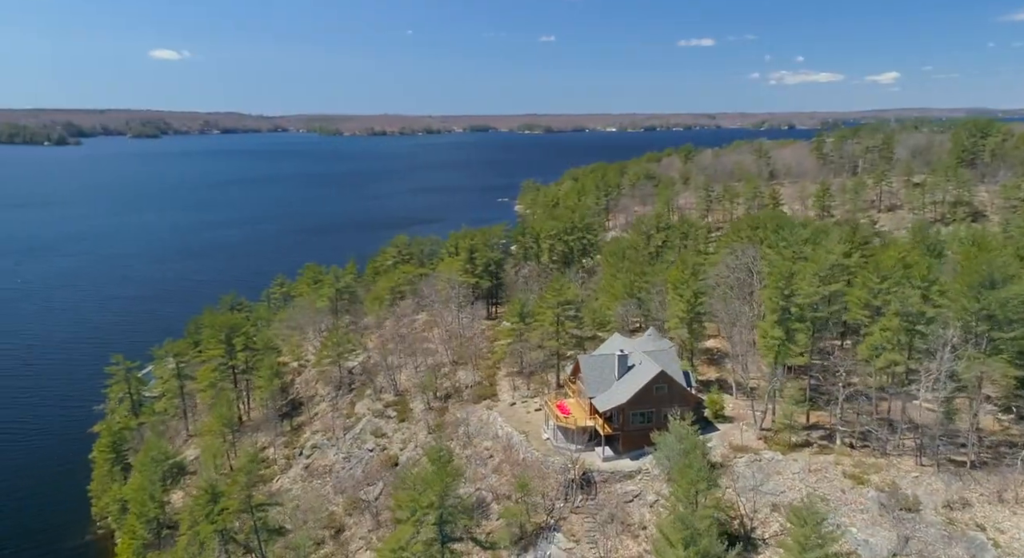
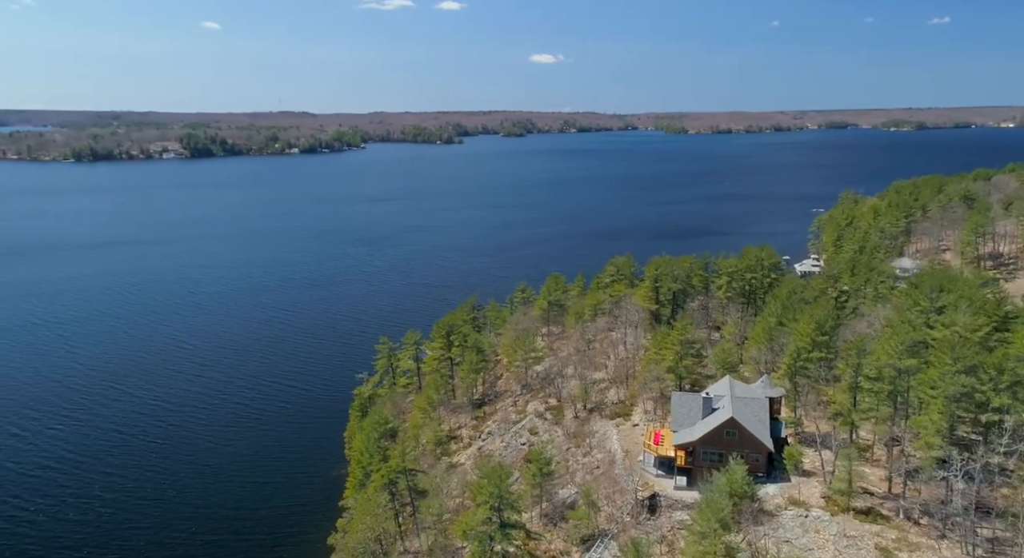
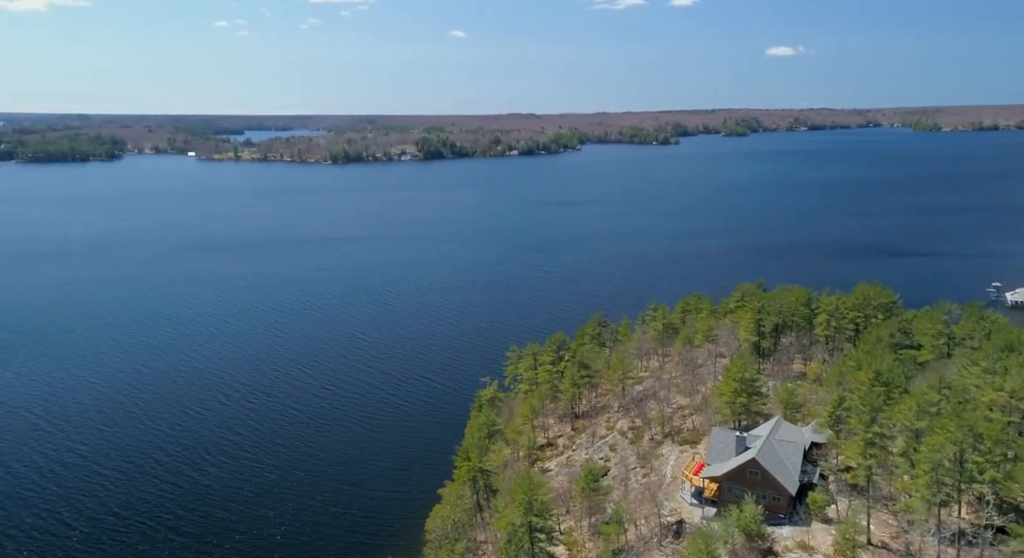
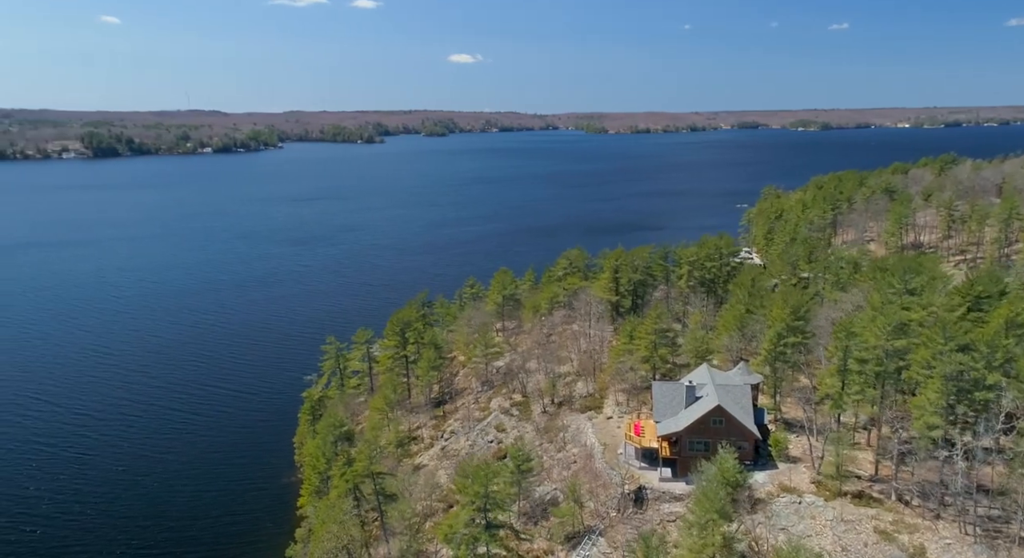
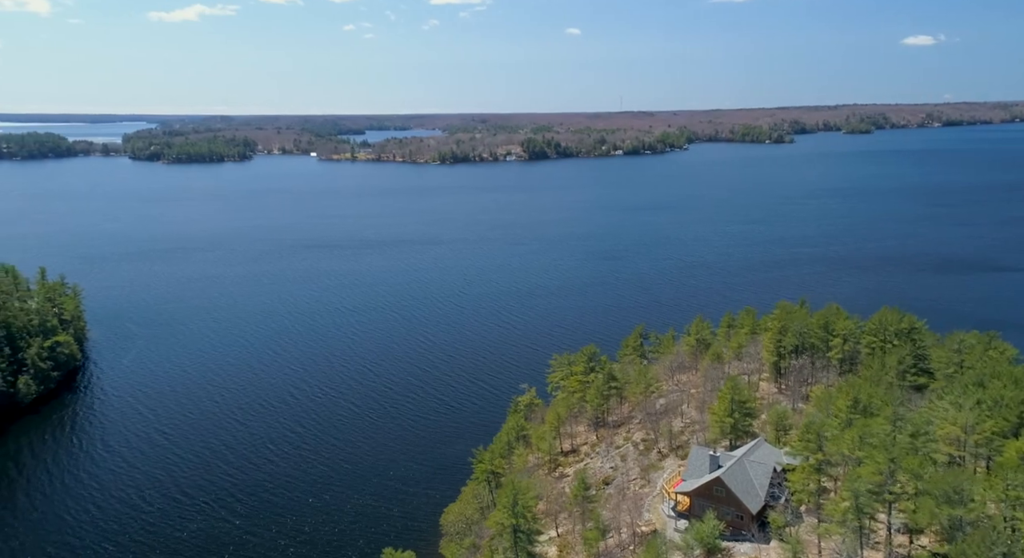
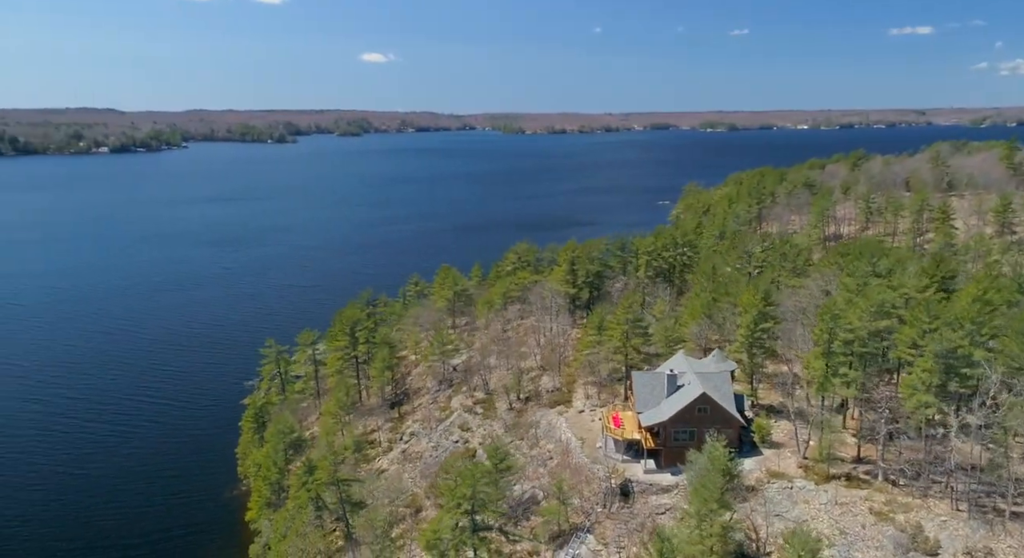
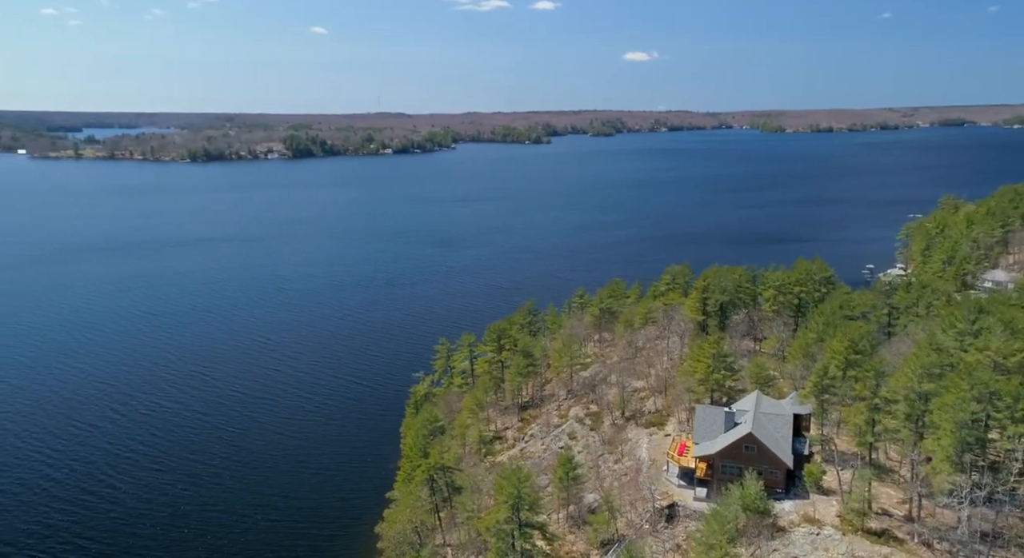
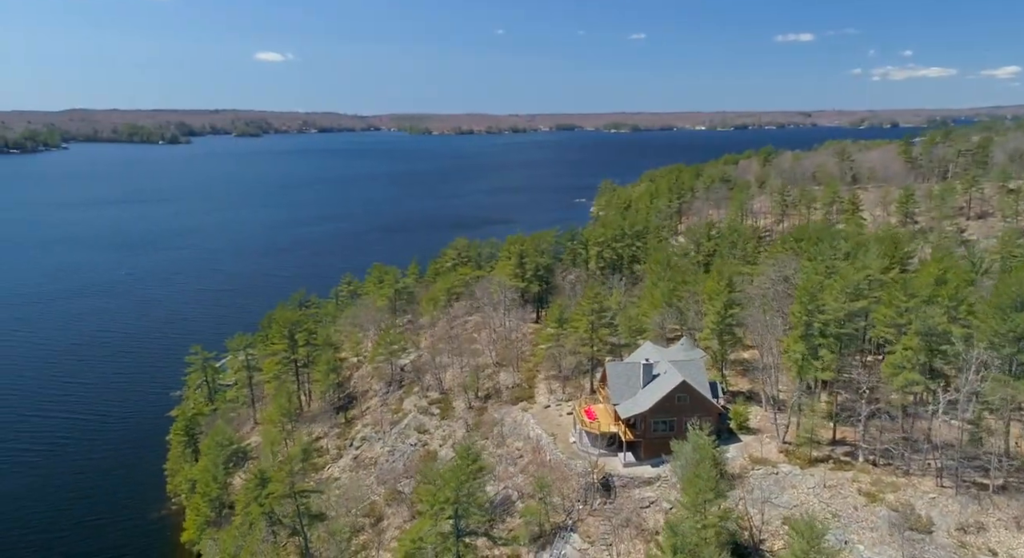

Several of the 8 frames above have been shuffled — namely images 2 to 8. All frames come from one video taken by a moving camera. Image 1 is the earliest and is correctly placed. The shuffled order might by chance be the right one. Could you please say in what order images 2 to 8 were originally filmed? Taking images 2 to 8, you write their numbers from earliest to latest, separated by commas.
8, 6, 4, 2, 7, 3, 5
